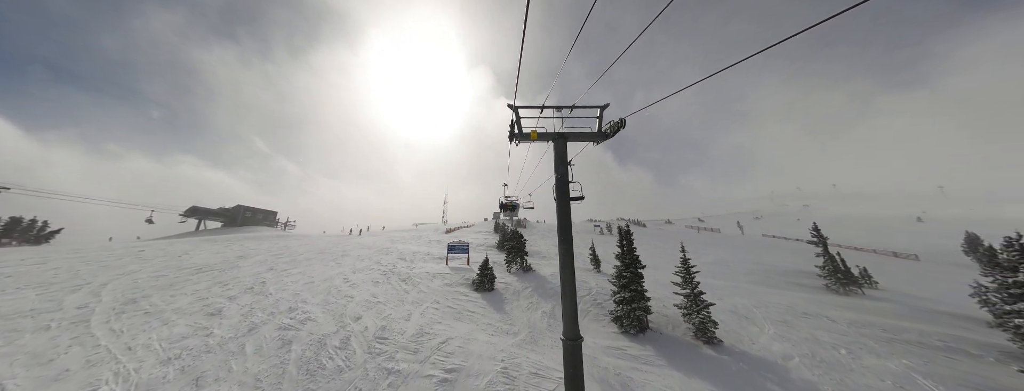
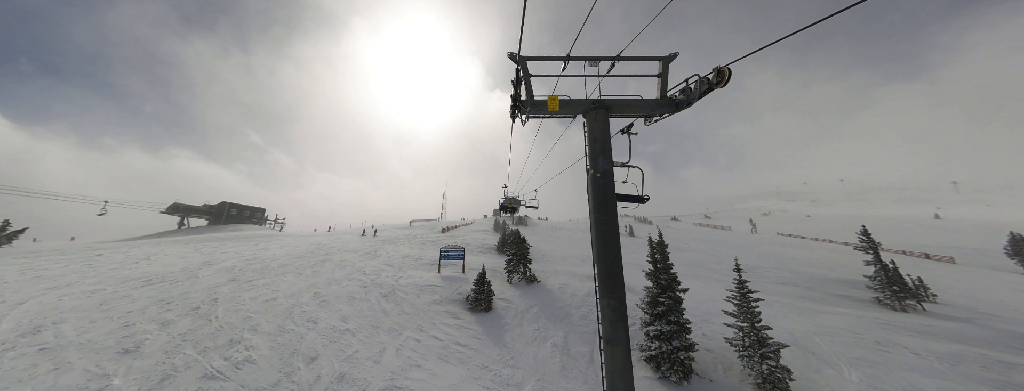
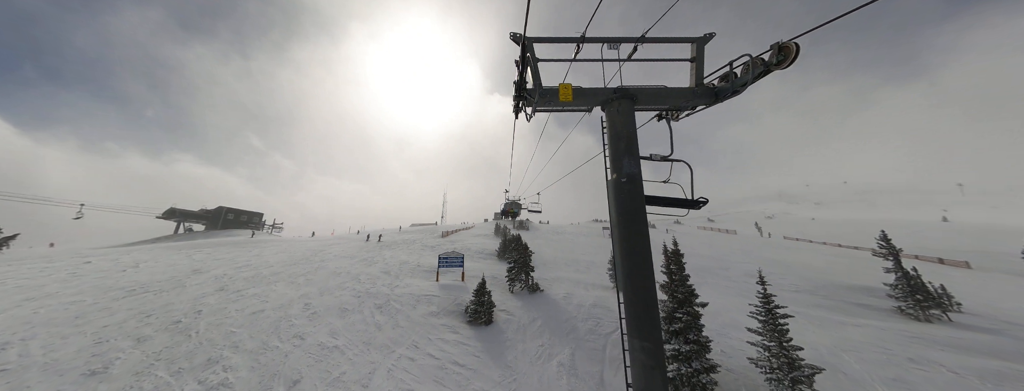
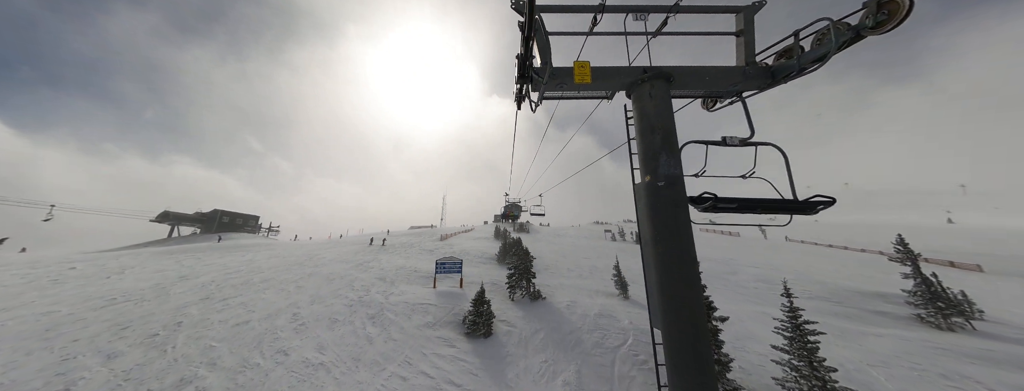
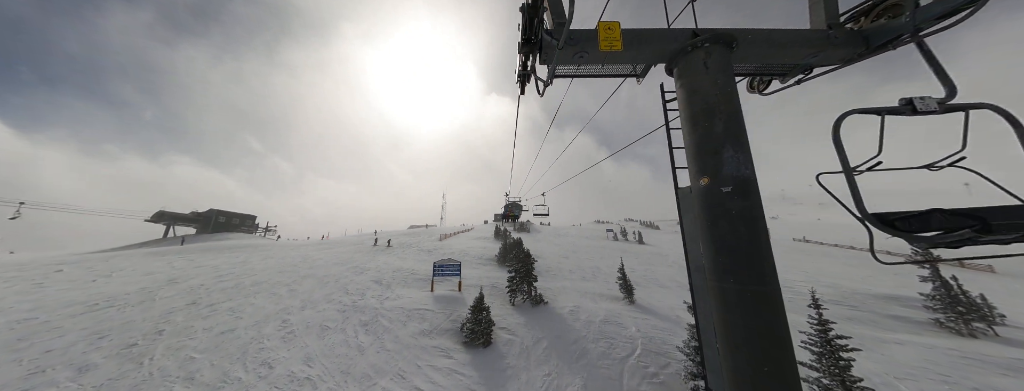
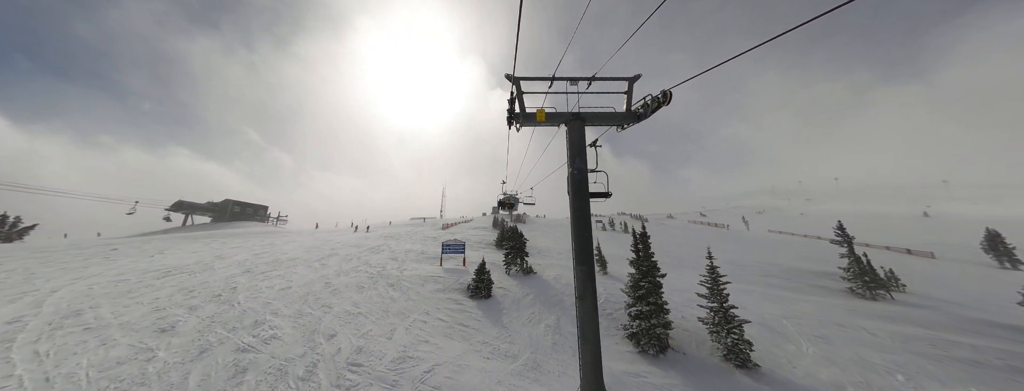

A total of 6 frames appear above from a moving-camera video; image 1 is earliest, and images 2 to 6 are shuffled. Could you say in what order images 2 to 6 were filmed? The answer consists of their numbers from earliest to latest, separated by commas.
6, 2, 3, 4, 5
